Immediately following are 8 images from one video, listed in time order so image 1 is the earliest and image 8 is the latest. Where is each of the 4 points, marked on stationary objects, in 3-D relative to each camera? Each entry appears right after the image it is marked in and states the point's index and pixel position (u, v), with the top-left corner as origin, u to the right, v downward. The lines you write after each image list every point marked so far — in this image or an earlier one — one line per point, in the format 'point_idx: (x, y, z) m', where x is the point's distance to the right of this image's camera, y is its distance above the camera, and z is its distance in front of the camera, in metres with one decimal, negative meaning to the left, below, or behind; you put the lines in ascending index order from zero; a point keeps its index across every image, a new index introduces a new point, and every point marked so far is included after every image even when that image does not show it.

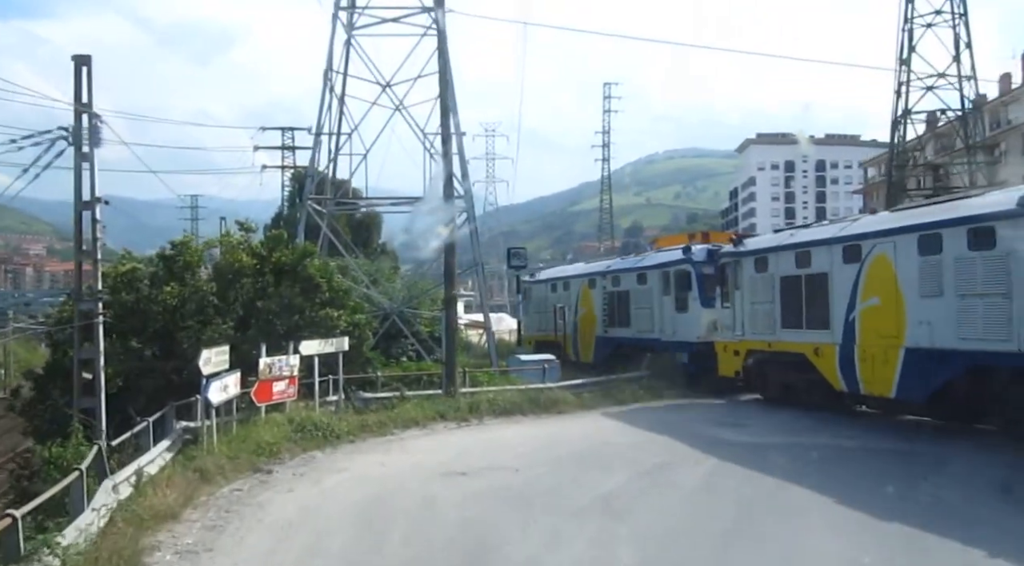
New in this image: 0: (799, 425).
0: (+4.9, -2.2, +14.7) m
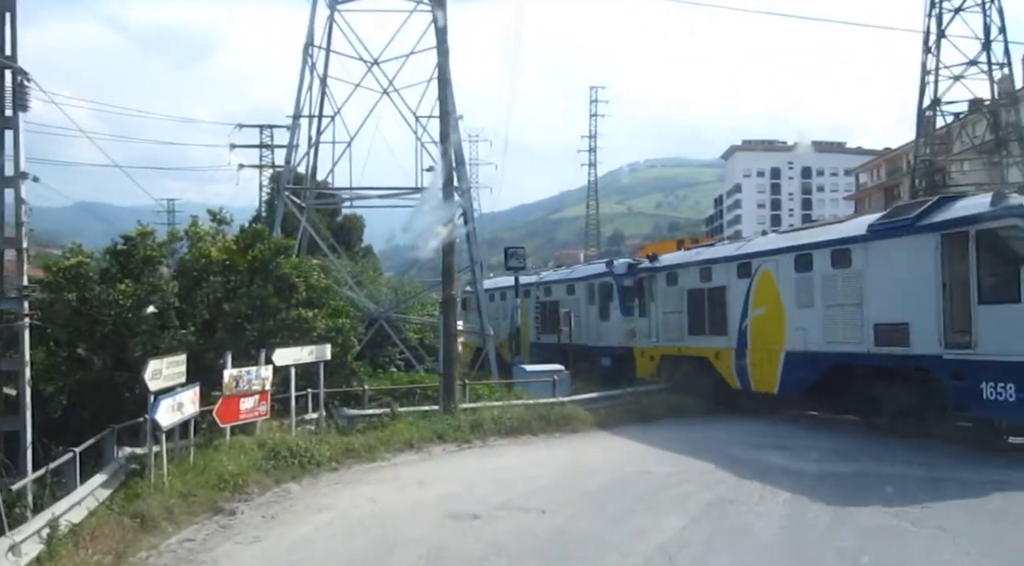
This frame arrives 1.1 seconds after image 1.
0: (+5.0, -2.2, +12.7) m
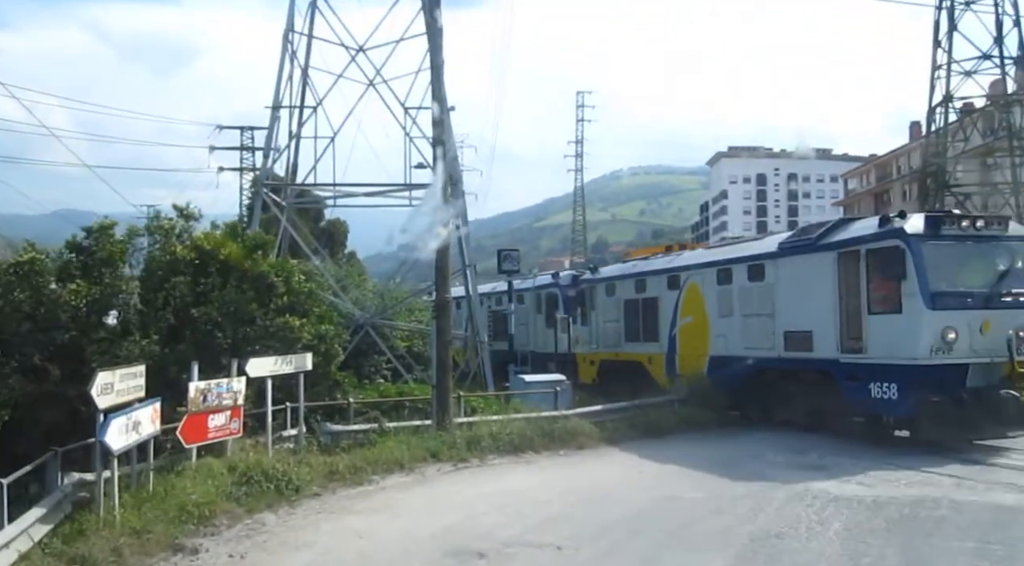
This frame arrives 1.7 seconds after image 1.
0: (+5.0, -2.2, +11.6) m
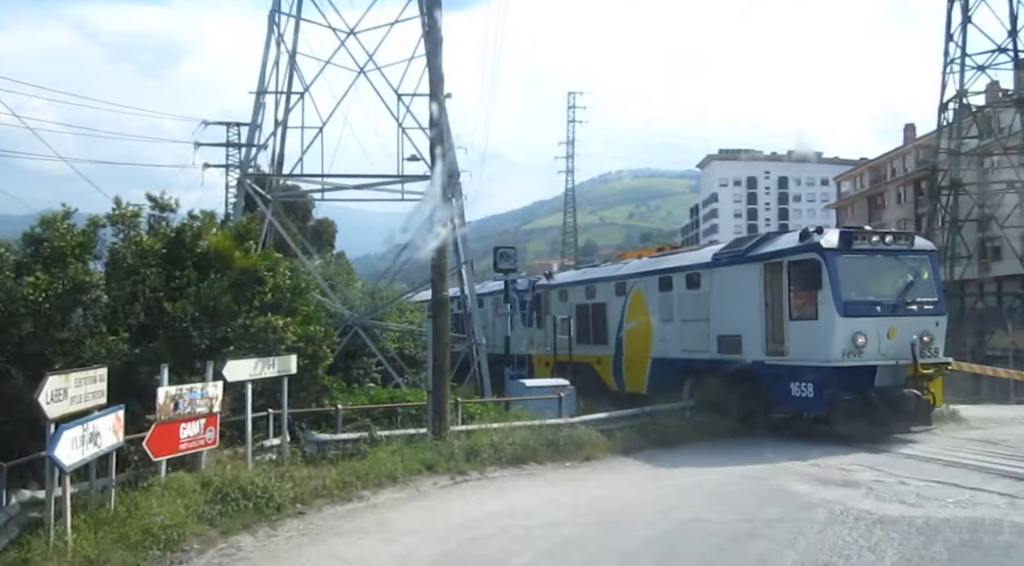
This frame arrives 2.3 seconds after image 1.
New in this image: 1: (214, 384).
0: (+5.1, -2.2, +10.7) m
1: (-3.0, -1.0, +8.8) m
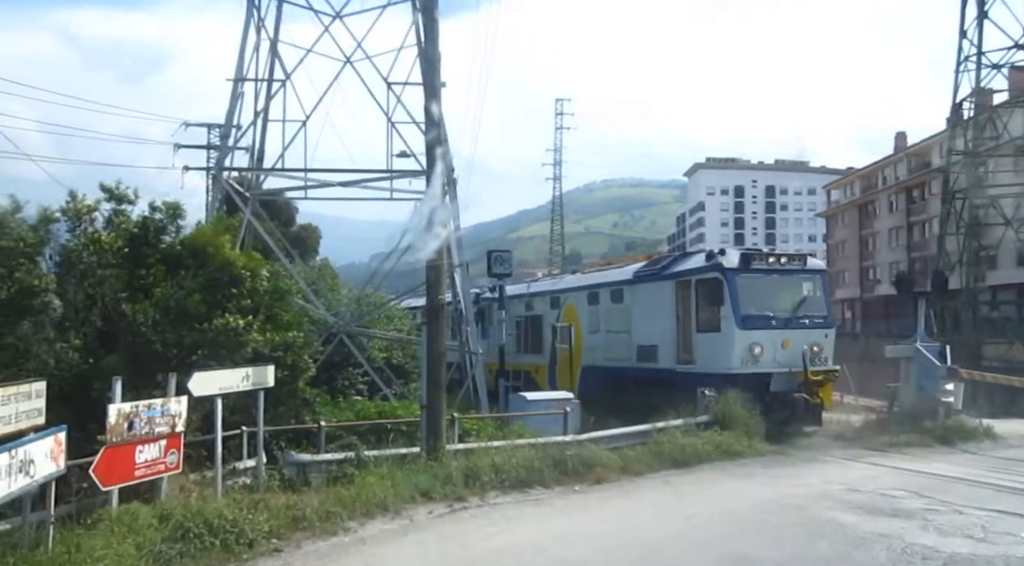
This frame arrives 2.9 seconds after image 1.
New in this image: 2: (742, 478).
0: (+5.1, -2.3, +9.7) m
1: (-2.9, -1.0, +7.6) m
2: (+2.8, -2.4, +10.6) m
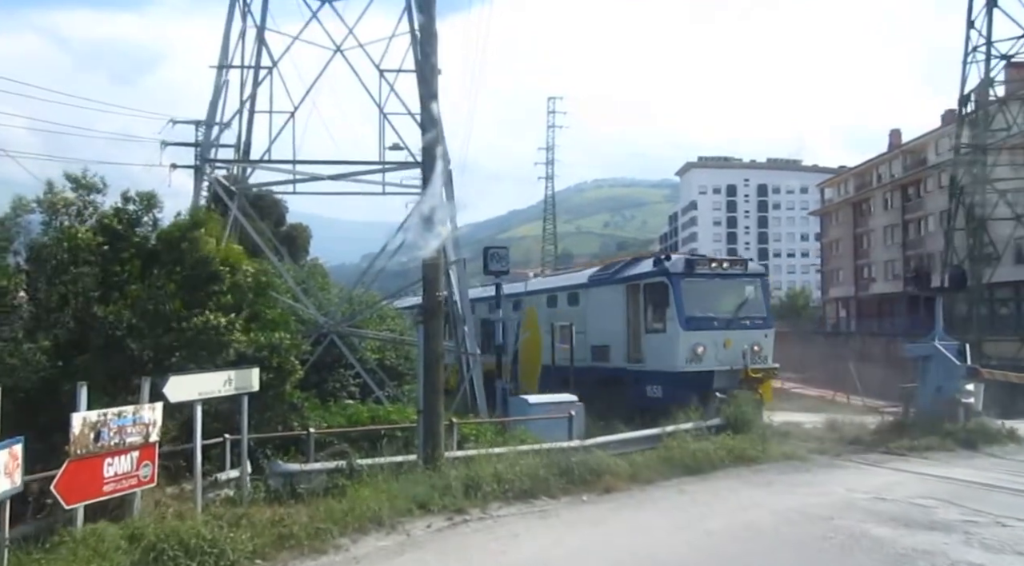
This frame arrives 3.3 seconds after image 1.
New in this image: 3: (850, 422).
0: (+5.1, -2.2, +9.1) m
1: (-2.9, -1.0, +6.9) m
2: (+2.8, -2.3, +10.0) m
3: (+5.5, -2.3, +14.2) m
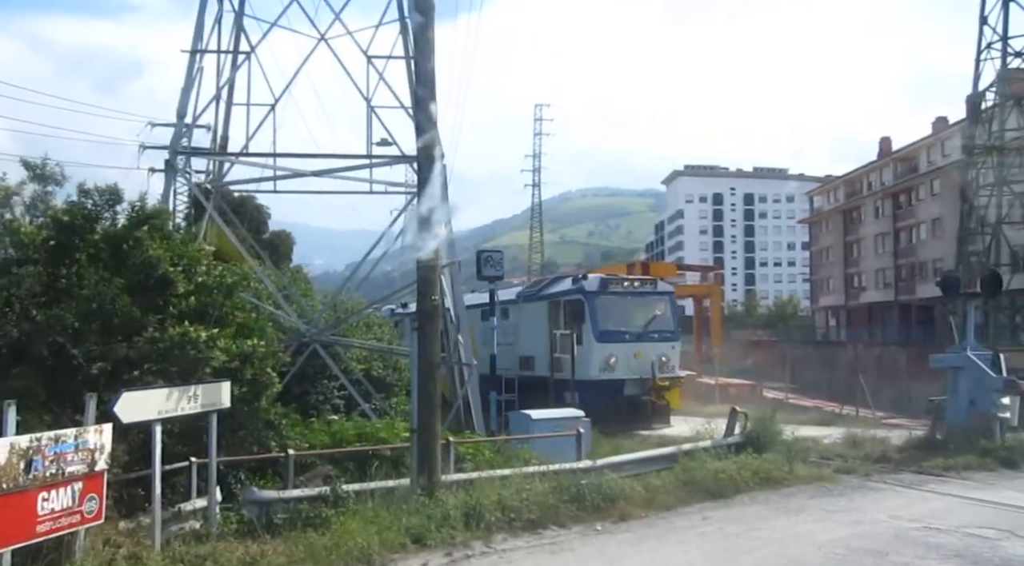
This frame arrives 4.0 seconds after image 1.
0: (+5.2, -2.2, +8.1) m
1: (-2.8, -1.0, +5.8) m
2: (+2.9, -2.4, +9.0) m
3: (+5.5, -2.4, +13.2) m
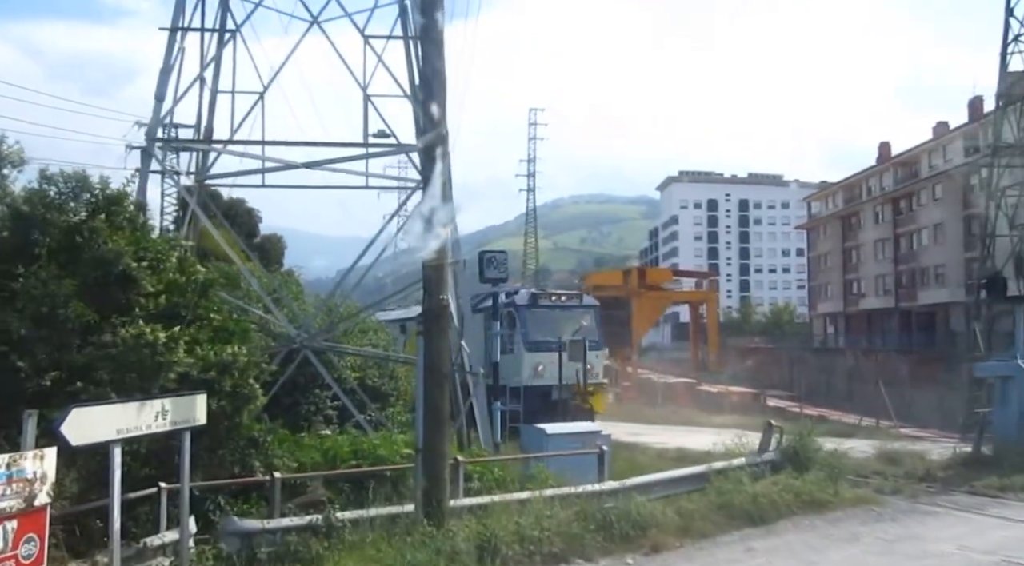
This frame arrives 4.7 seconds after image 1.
0: (+5.4, -2.2, +7.1) m
1: (-2.6, -0.9, +4.8) m
2: (+3.0, -2.4, +8.0) m
3: (+5.6, -2.4, +12.2) m
